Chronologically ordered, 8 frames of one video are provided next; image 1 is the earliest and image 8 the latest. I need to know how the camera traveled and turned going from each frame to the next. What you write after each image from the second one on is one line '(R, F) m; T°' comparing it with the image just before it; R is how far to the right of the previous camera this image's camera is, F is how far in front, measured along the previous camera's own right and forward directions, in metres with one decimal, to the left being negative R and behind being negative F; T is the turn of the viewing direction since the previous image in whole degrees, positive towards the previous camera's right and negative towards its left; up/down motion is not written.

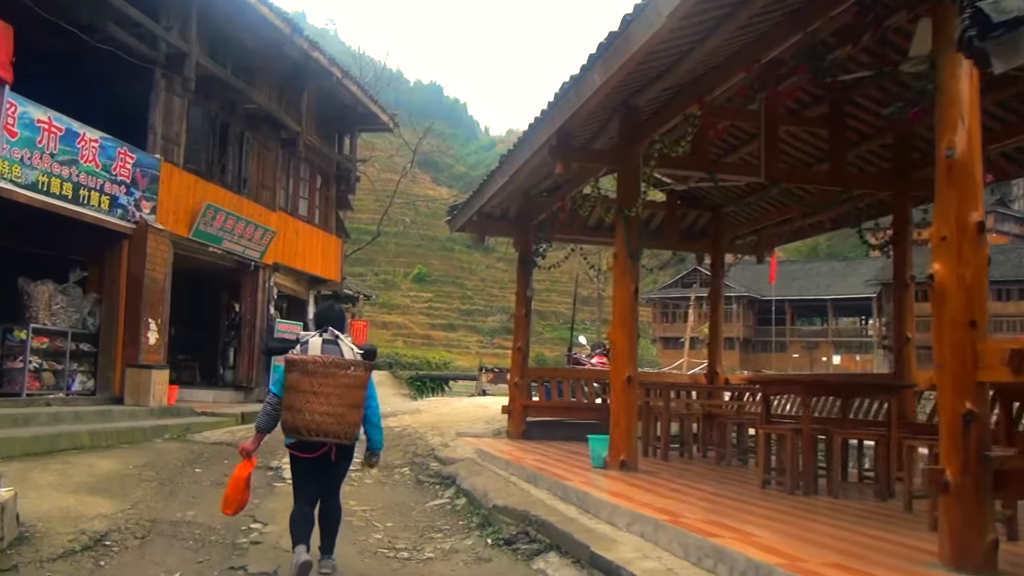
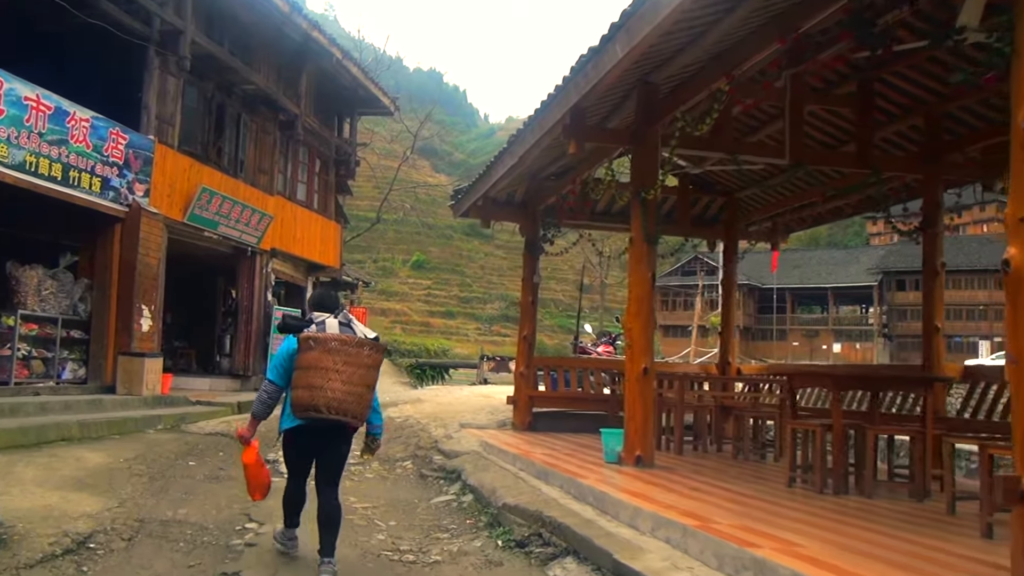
(-0.1, +0.3) m; 0°
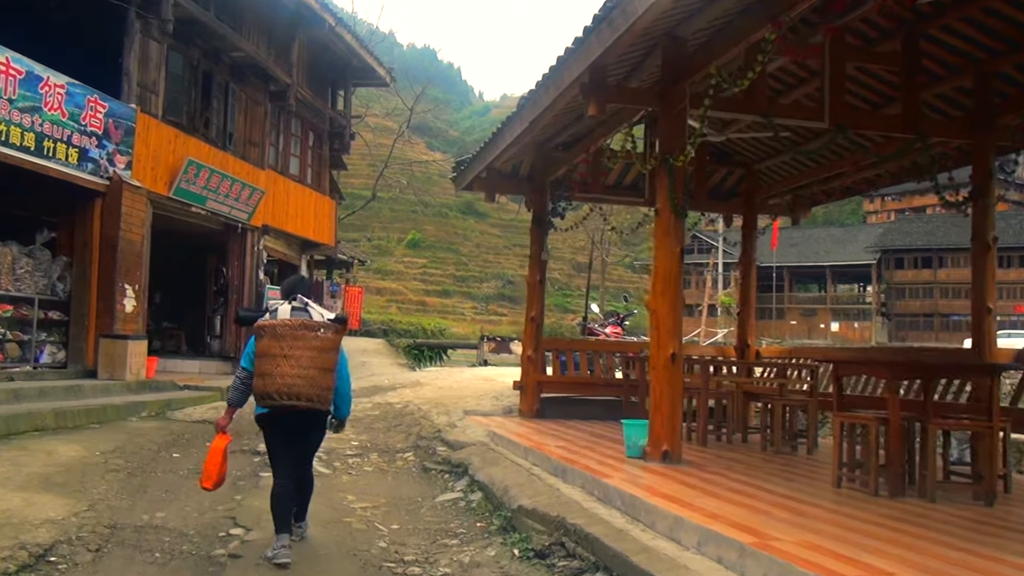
(-0.1, +0.6) m; 0°
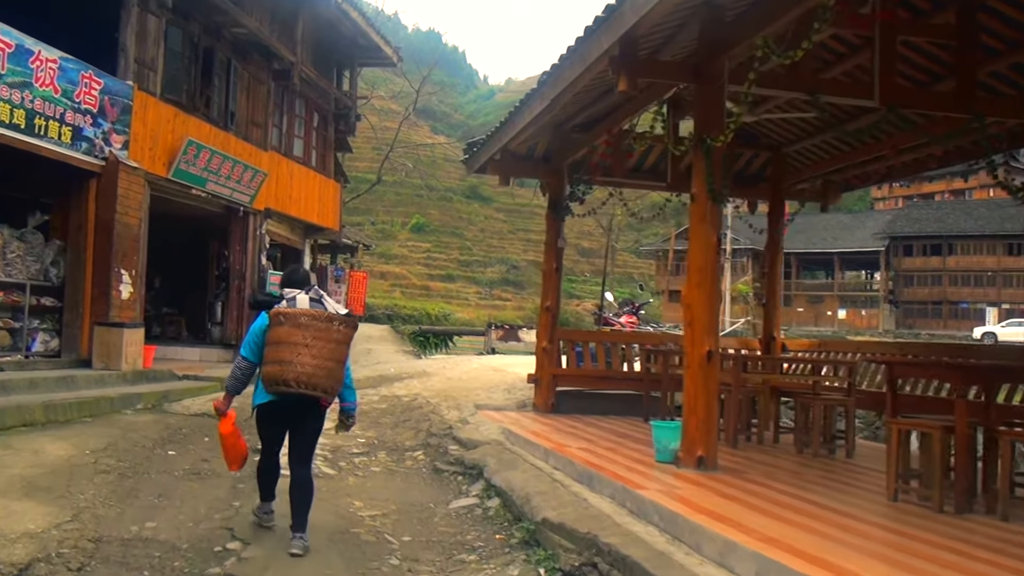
(-0.1, +0.4) m; 0°
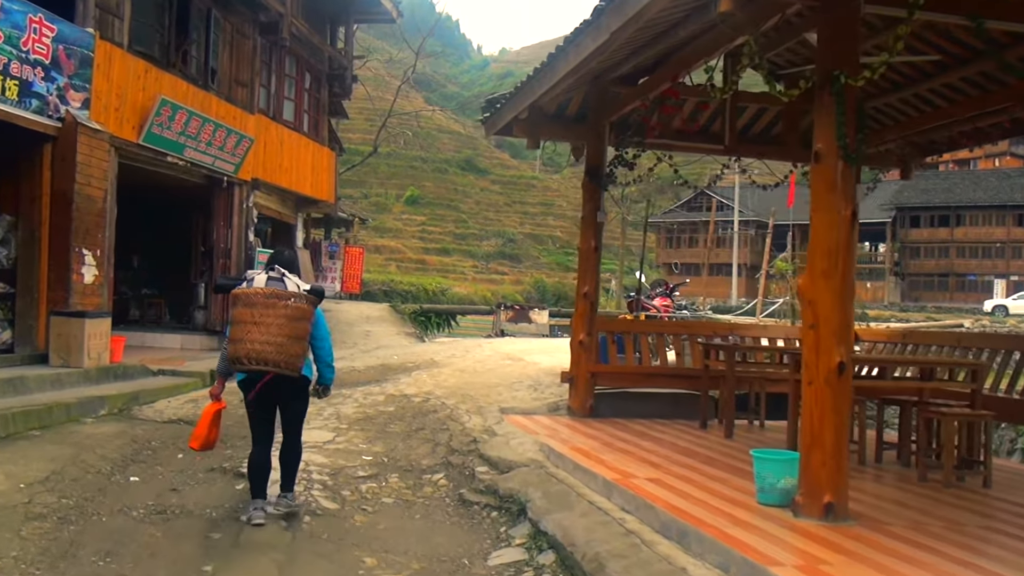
(-0.3, +1.3) m; 0°
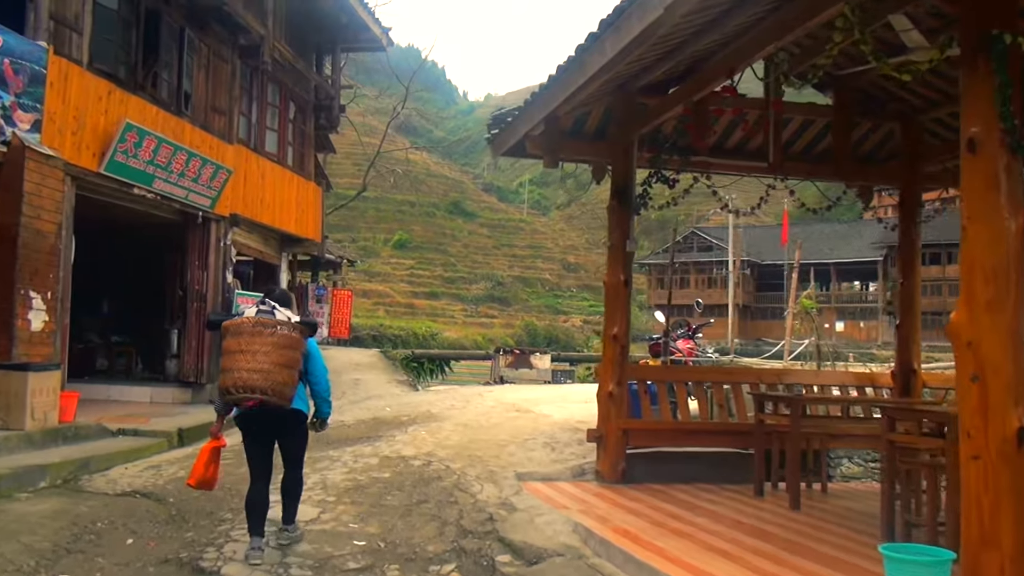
(-0.2, +1.0) m; +1°
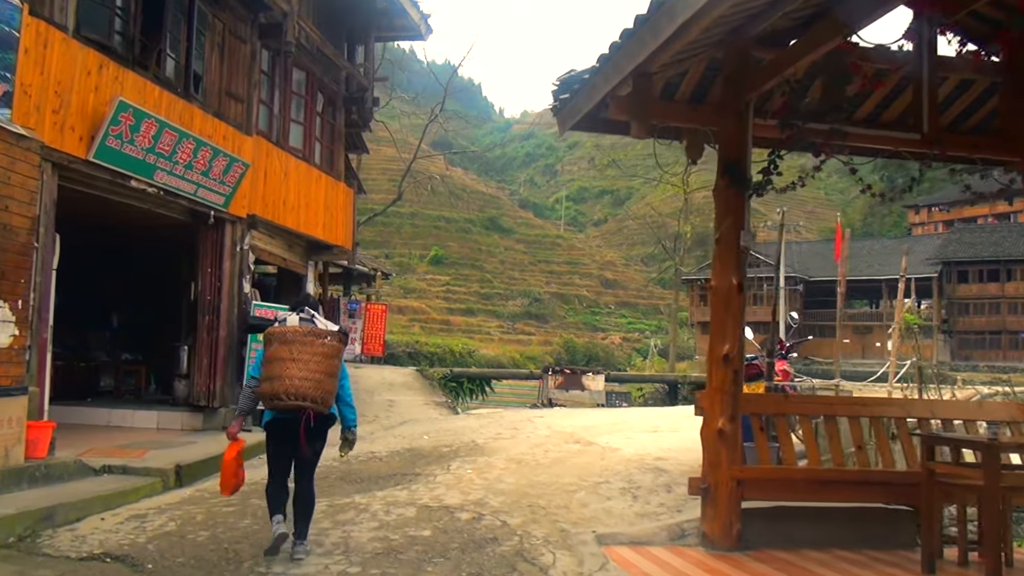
(-0.2, +1.4) m; -2°
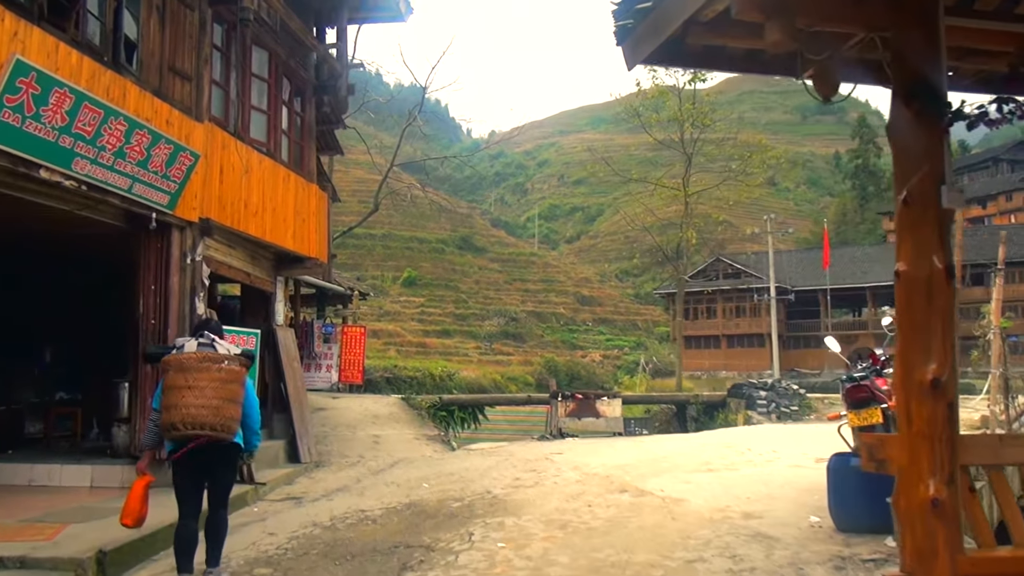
(-0.3, +1.7) m; +2°
